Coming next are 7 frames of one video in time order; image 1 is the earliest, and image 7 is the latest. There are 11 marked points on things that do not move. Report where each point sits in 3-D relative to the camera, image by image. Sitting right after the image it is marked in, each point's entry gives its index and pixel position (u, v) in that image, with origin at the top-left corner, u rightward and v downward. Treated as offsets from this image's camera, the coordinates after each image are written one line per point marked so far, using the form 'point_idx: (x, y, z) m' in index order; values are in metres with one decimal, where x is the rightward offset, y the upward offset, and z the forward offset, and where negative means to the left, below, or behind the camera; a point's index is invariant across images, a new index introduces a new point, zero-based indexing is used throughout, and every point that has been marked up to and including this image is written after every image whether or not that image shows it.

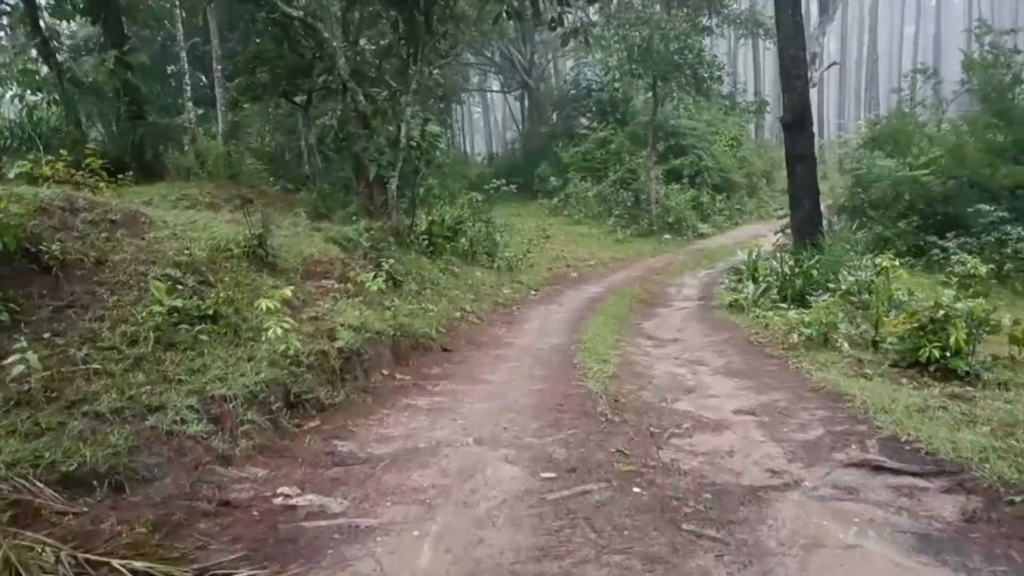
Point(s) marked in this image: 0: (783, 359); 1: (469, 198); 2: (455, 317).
0: (+2.4, -0.6, +7.2) m
1: (-1.0, +2.0, +18.7) m
2: (-0.7, -0.3, +9.8) m
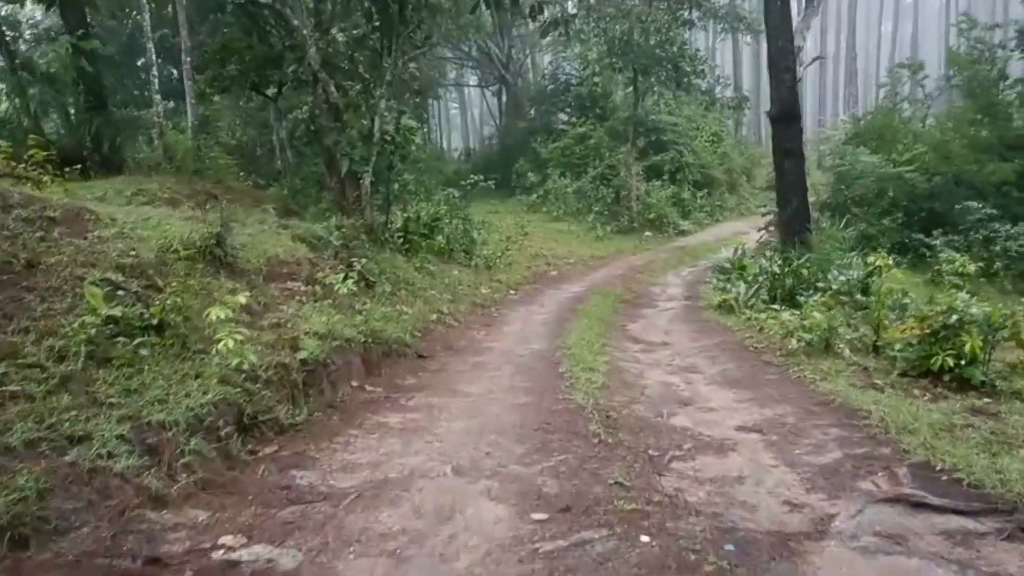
0: (+2.2, -0.7, +6.8) m
1: (-1.4, +2.0, +18.1) m
2: (-0.9, -0.4, +9.3) m
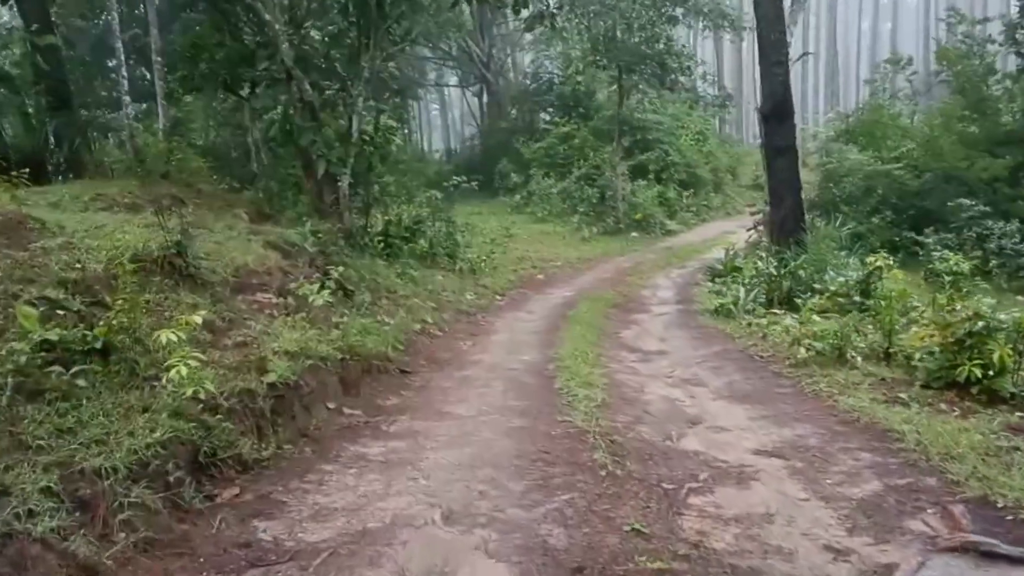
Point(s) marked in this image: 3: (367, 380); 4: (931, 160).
0: (+2.1, -0.7, +6.3) m
1: (-1.8, +1.9, +17.5) m
2: (-1.0, -0.4, +8.7) m
3: (-1.1, -0.7, +6.4) m
4: (+9.0, +2.8, +17.9) m
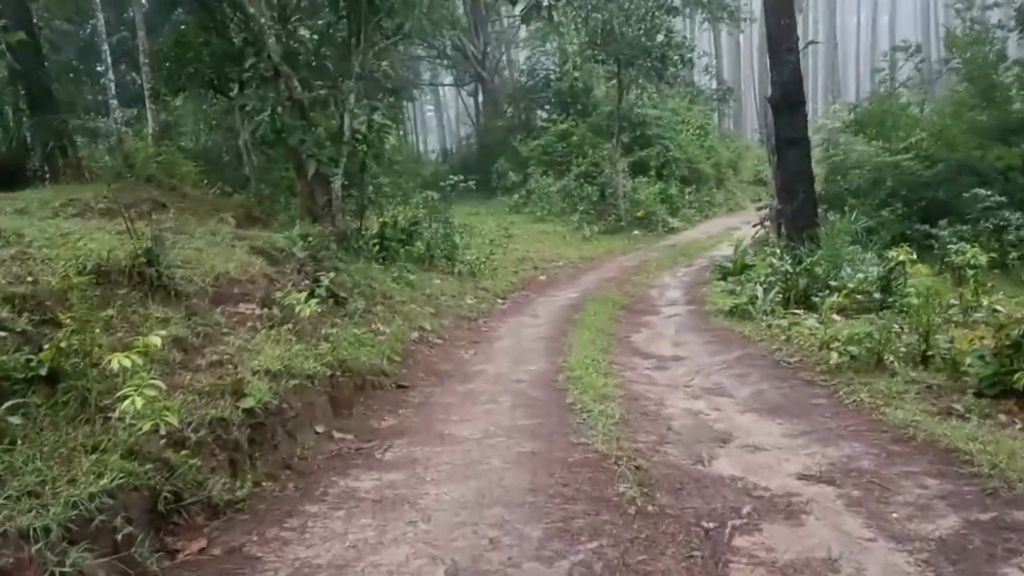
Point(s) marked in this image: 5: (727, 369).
0: (+2.2, -0.7, +5.7) m
1: (-1.8, +1.9, +17.0) m
2: (-1.0, -0.5, +8.2) m
3: (-1.1, -0.8, +5.8) m
4: (+9.0, +2.9, +17.4) m
5: (+1.8, -0.7, +7.0) m
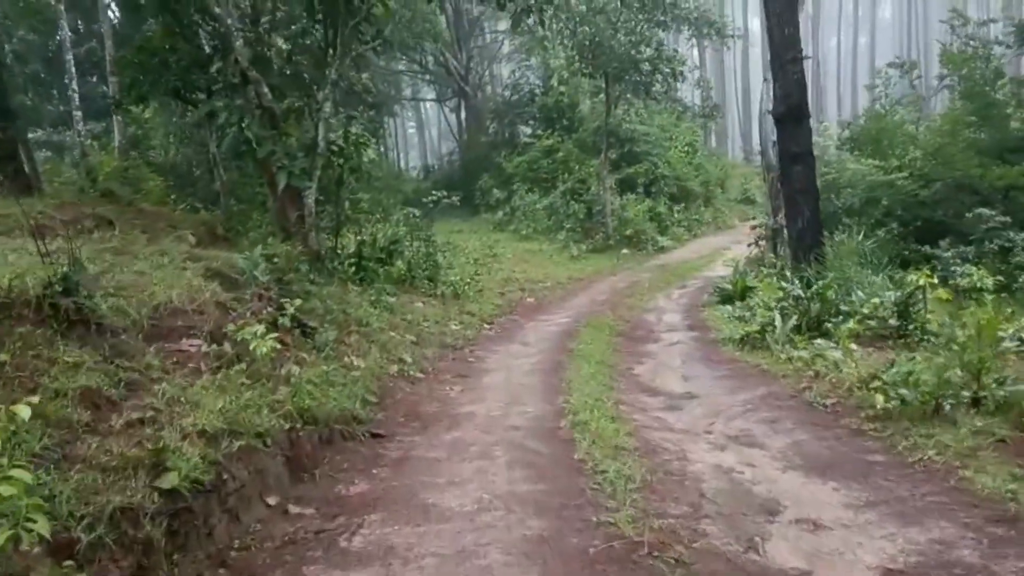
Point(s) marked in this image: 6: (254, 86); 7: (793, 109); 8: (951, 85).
0: (+2.2, -0.9, +4.8) m
1: (-2.1, +1.4, +16.0) m
2: (-1.1, -0.7, +7.2) m
3: (-1.1, -1.0, +4.8) m
4: (+8.7, +2.4, +16.7) m
5: (+1.8, -0.9, +6.1) m
6: (-3.4, +2.6, +10.9) m
7: (+4.0, +2.5, +11.7) m
8: (+10.2, +4.7, +19.3) m
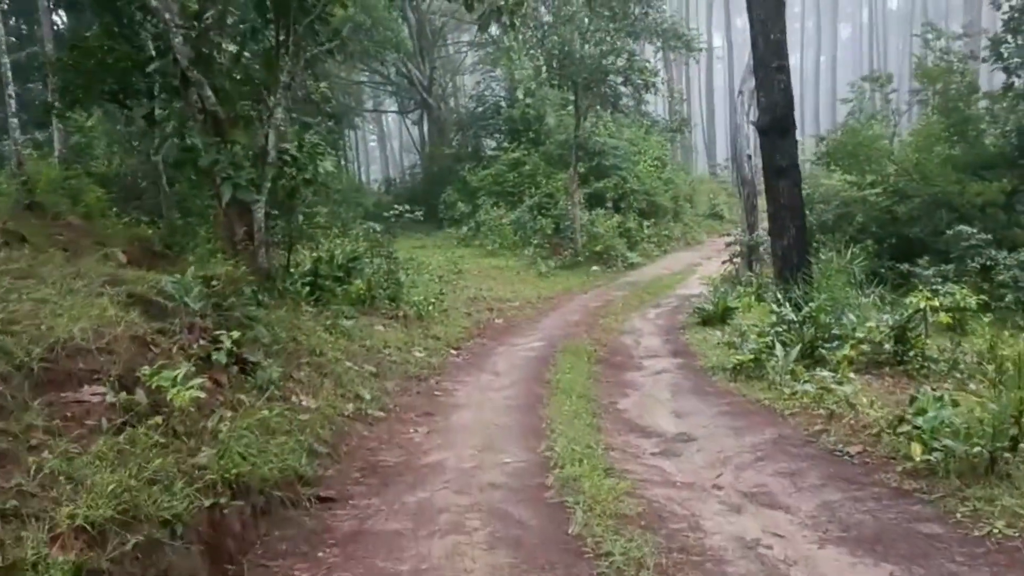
0: (+2.1, -1.1, +4.0) m
1: (-2.7, +1.1, +15.1) m
2: (-1.3, -0.9, +6.3) m
3: (-1.2, -1.1, +3.9) m
4: (+8.0, +2.1, +16.2) m
5: (+1.6, -1.1, +5.2) m
6: (-3.7, +2.4, +9.9) m
7: (+3.6, +2.2, +11.1) m
8: (+9.4, +4.3, +18.9) m
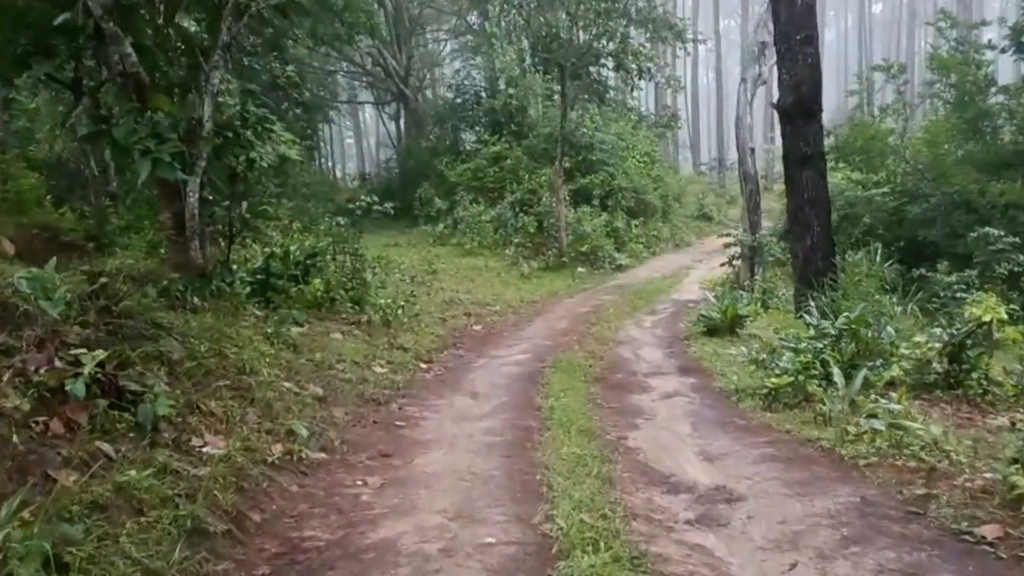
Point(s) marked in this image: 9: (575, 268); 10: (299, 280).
0: (+2.0, -1.1, +2.5) m
1: (-3.0, +1.1, +13.4) m
2: (-1.4, -1.0, +4.6) m
3: (-1.2, -1.1, +2.2) m
4: (+7.7, +1.9, +14.8) m
5: (+1.5, -1.1, +3.7) m
6: (-3.9, +2.4, +8.2) m
7: (+3.4, +2.2, +9.5) m
8: (+9.0, +4.1, +17.6) m
9: (+1.4, +0.4, +18.4) m
10: (-2.6, +0.1, +10.2) m
